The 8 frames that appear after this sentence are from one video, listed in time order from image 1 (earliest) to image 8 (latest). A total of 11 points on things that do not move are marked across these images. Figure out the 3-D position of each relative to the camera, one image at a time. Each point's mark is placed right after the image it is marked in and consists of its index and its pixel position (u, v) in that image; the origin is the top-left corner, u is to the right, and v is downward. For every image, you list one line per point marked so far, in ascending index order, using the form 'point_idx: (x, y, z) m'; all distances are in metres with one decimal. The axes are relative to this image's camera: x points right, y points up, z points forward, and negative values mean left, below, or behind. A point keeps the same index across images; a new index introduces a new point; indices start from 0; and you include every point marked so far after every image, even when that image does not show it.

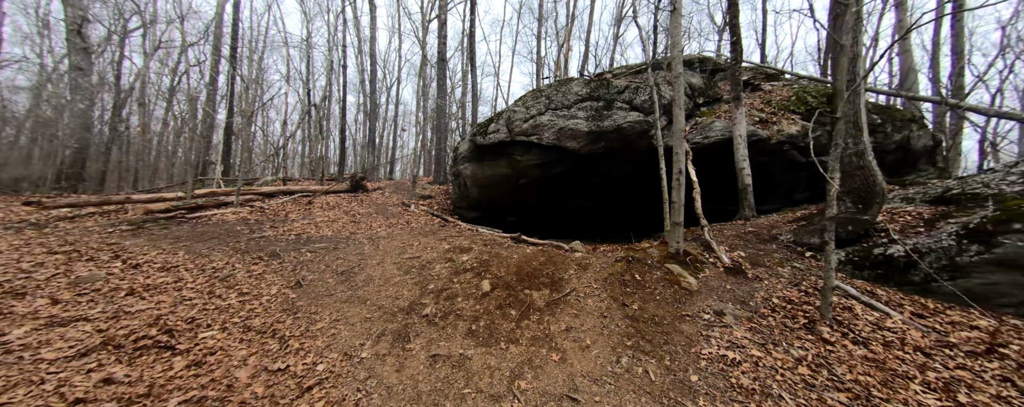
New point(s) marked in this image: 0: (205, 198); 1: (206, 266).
0: (-11.1, +0.2, +9.1) m
1: (-6.8, -1.3, +5.5) m
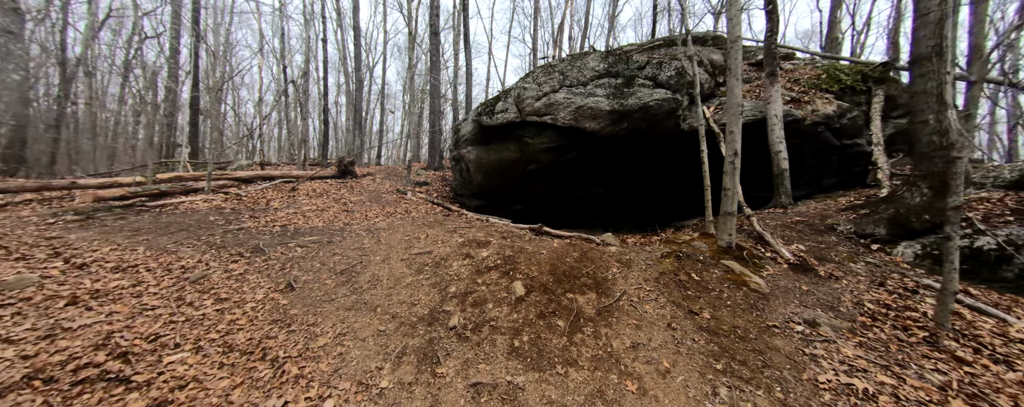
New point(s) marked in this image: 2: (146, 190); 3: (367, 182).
0: (-10.7, +0.6, +7.9) m
1: (-6.3, -1.1, +4.6) m
2: (-10.1, +0.4, +6.9) m
3: (-6.7, +1.0, +11.6) m
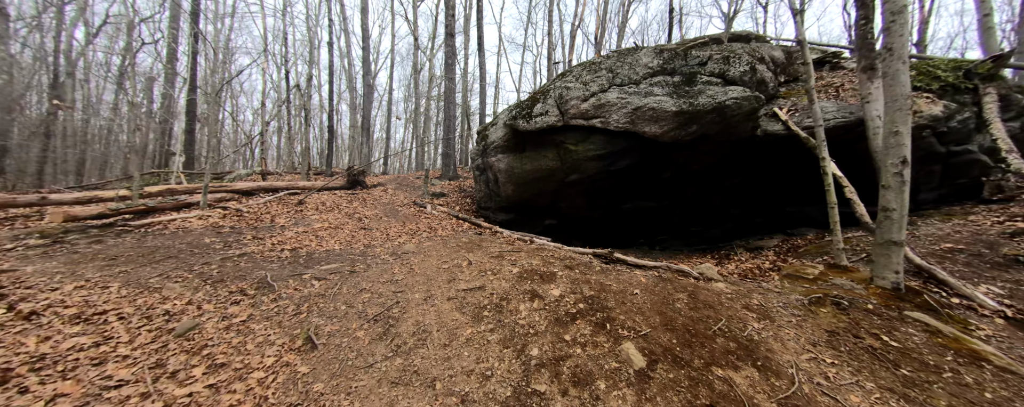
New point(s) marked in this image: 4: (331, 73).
0: (-9.5, +0.1, +6.8) m
1: (-5.1, -1.4, +3.5) m
2: (-8.8, -0.1, +5.8) m
3: (-5.5, +0.4, +10.6) m
4: (-10.7, +7.8, +15.1) m
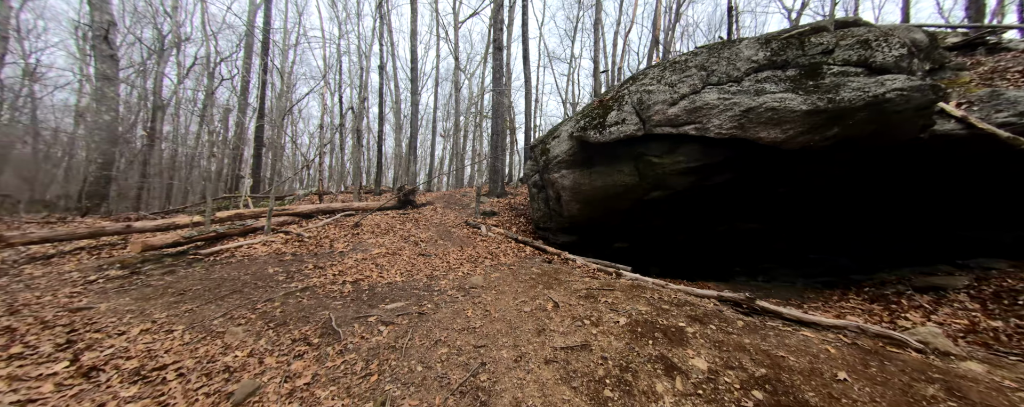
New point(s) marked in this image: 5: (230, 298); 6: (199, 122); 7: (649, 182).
0: (-7.7, -0.5, +6.8) m
1: (-3.6, -1.9, +3.0) m
2: (-7.1, -0.7, +5.8) m
3: (-3.3, -0.4, +10.1) m
4: (-8.0, +6.7, +15.5) m
5: (-4.5, -1.5, +4.0) m
6: (-20.6, +5.4, +16.5) m
7: (+3.6, +0.6, +6.4) m
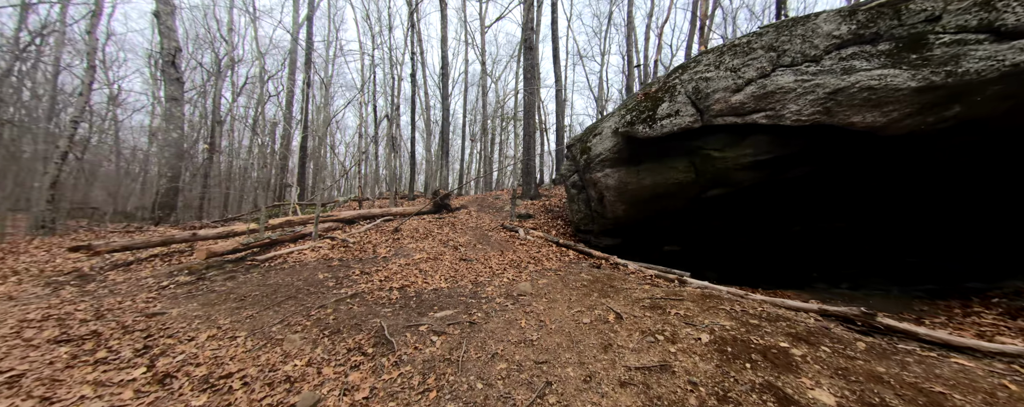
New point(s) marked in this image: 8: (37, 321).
0: (-6.6, -0.7, +7.1) m
1: (-2.8, -2.0, +2.9) m
2: (-6.1, -0.9, +6.0) m
3: (-1.9, -0.5, +10.1) m
4: (-6.3, +6.4, +15.9) m
5: (-3.6, -1.6, +4.0) m
6: (-18.7, +4.9, +17.9) m
7: (+4.6, +0.6, +5.8) m
8: (-6.0, -1.5, +3.1) m
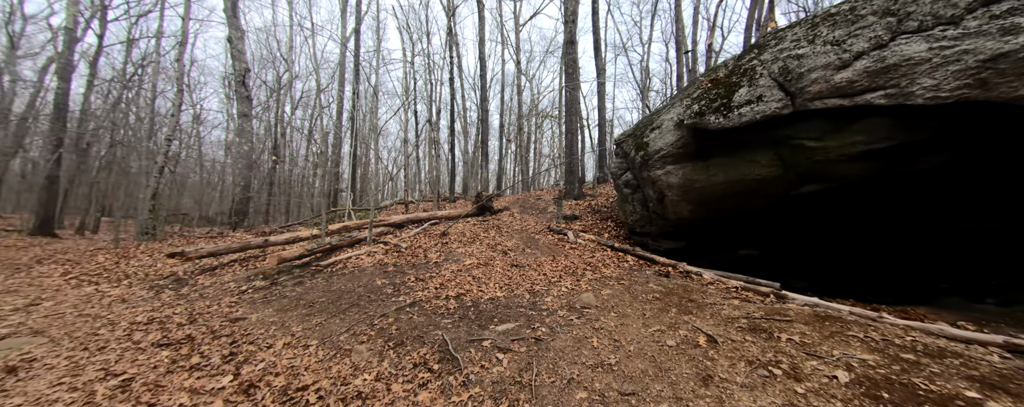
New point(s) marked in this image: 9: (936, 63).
0: (-5.2, -0.9, +7.4) m
1: (-1.9, -2.1, +2.9) m
2: (-4.9, -1.0, +6.3) m
3: (-0.2, -0.6, +9.8) m
4: (-4.0, +6.3, +16.1) m
5: (-2.6, -1.8, +4.0) m
6: (-16.2, +4.6, +19.5) m
7: (+5.7, +0.6, +4.9) m
8: (-5.1, -1.7, +3.4) m
9: (+6.4, +2.1, +3.7) m
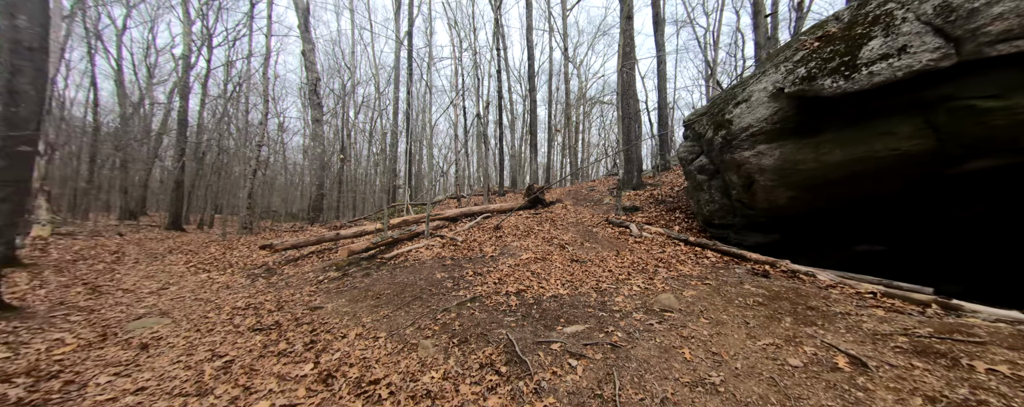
0: (-3.6, -0.7, +7.8) m
1: (-1.1, -2.0, +2.8) m
2: (-3.5, -0.9, +6.6) m
3: (+1.7, -0.3, +9.3) m
4: (-1.2, +6.6, +16.0) m
5: (-1.6, -1.6, +4.0) m
6: (-12.6, +4.7, +21.4) m
7: (+6.7, +0.9, +3.4) m
8: (-4.1, -1.6, +3.8) m
9: (+7.2, +2.5, +2.1) m
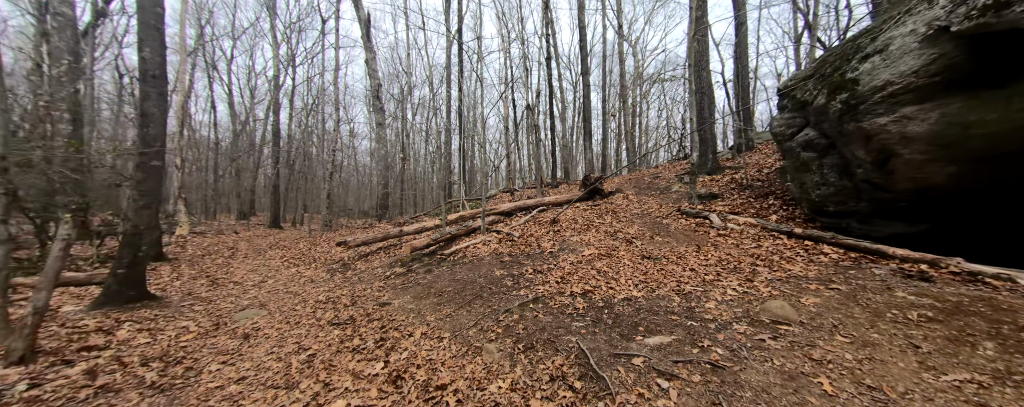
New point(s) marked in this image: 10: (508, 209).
0: (-1.9, -0.6, +8.0) m
1: (-0.3, -1.9, +2.5) m
2: (-2.0, -0.8, +6.7) m
3: (+3.6, +0.1, +8.4) m
4: (+1.8, +7.1, +15.4) m
5: (-0.6, -1.5, +3.9) m
6: (-8.3, +5.0, +22.9) m
7: (+7.4, +1.3, +1.6) m
8: (-3.1, -1.6, +4.2) m
9: (+7.5, +2.7, +0.3) m
10: (-0.3, -0.2, +8.7) m
